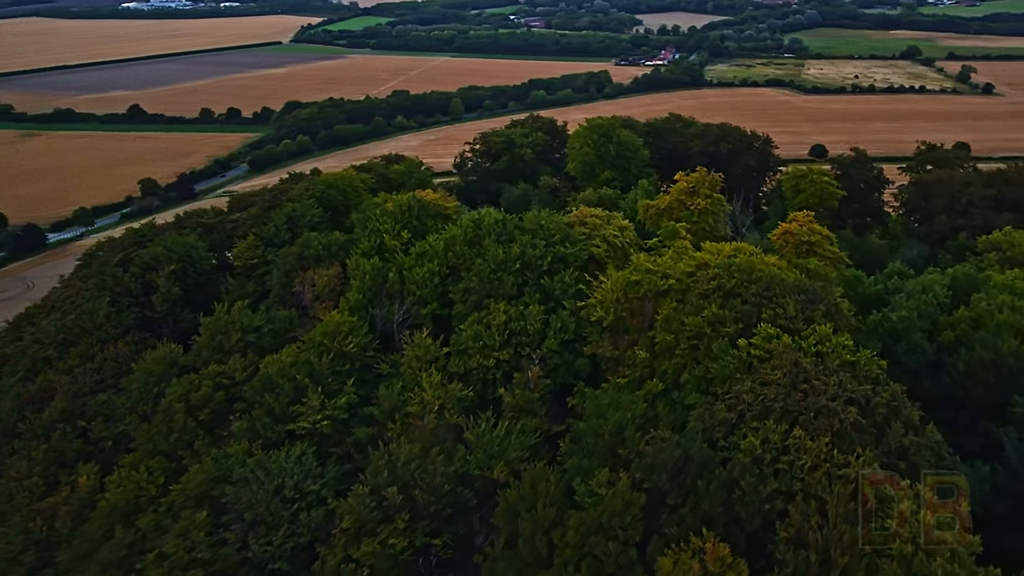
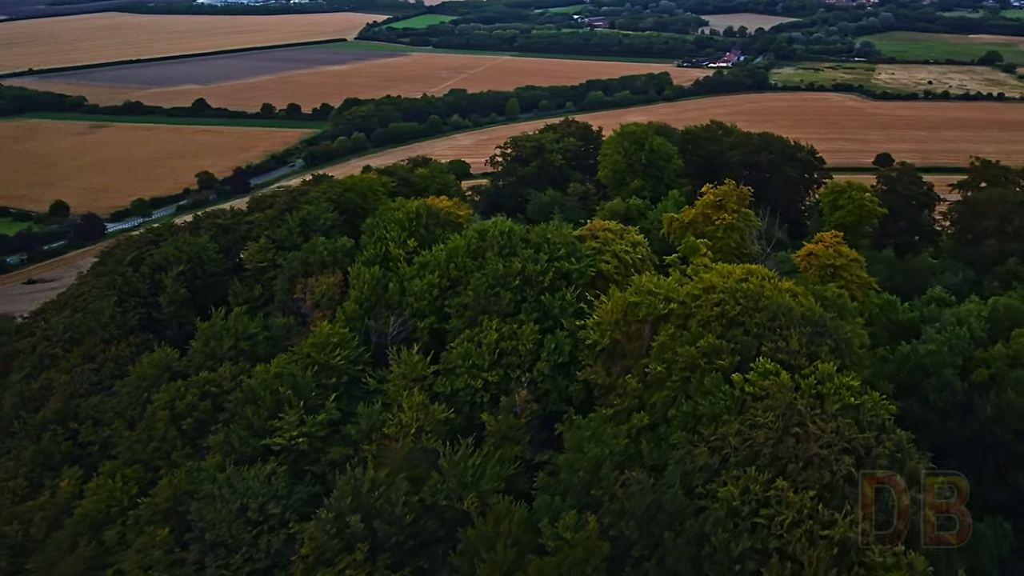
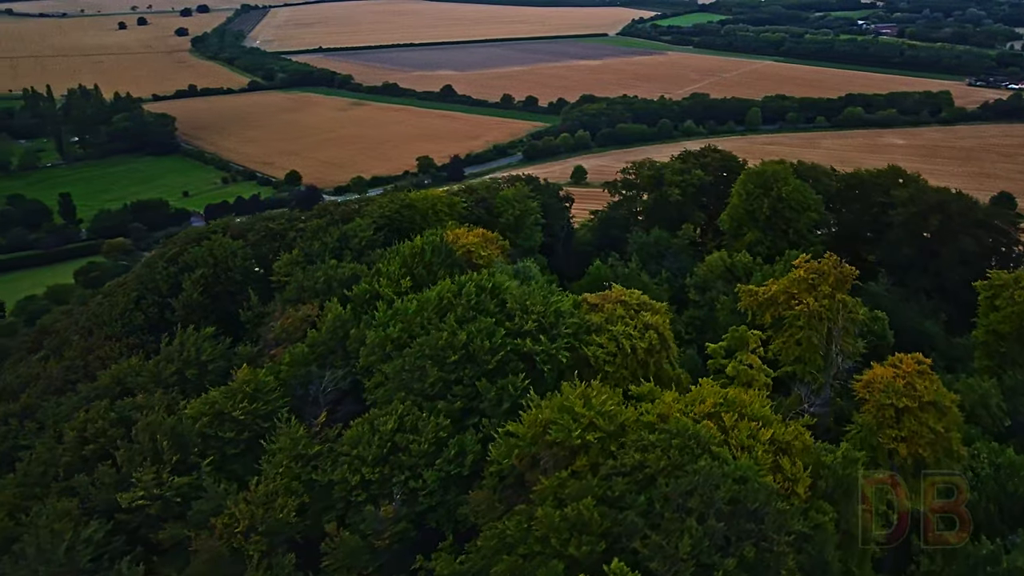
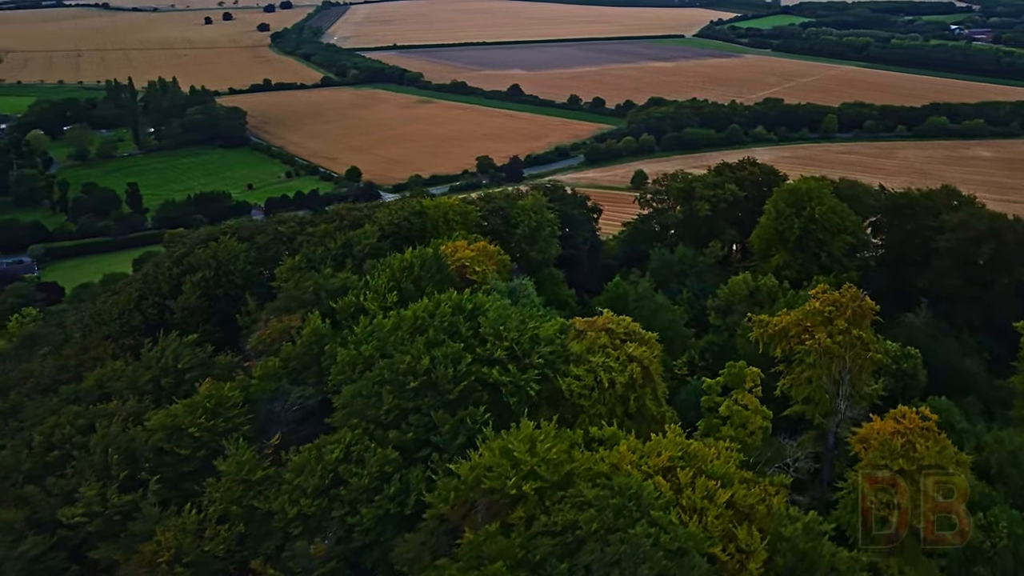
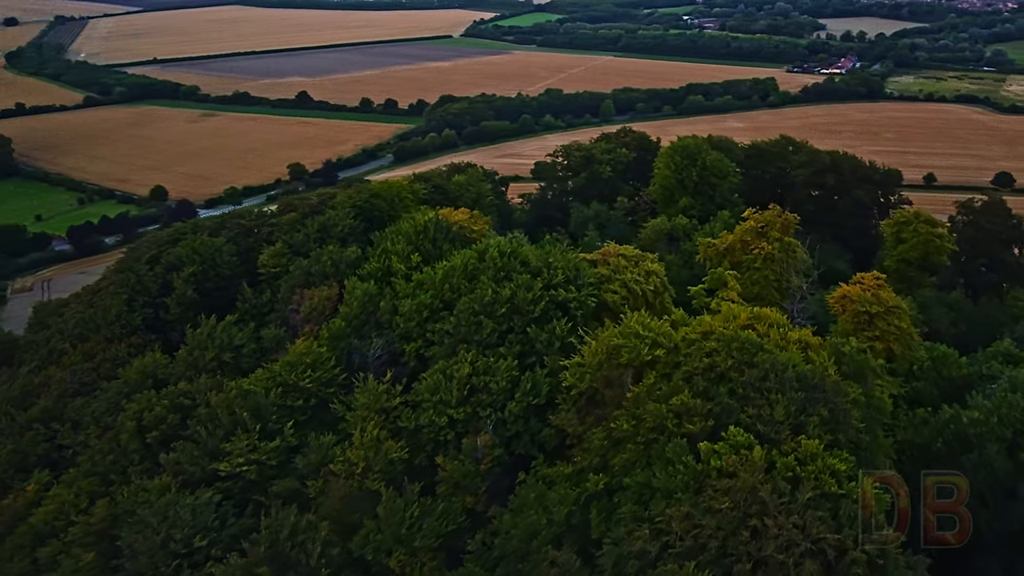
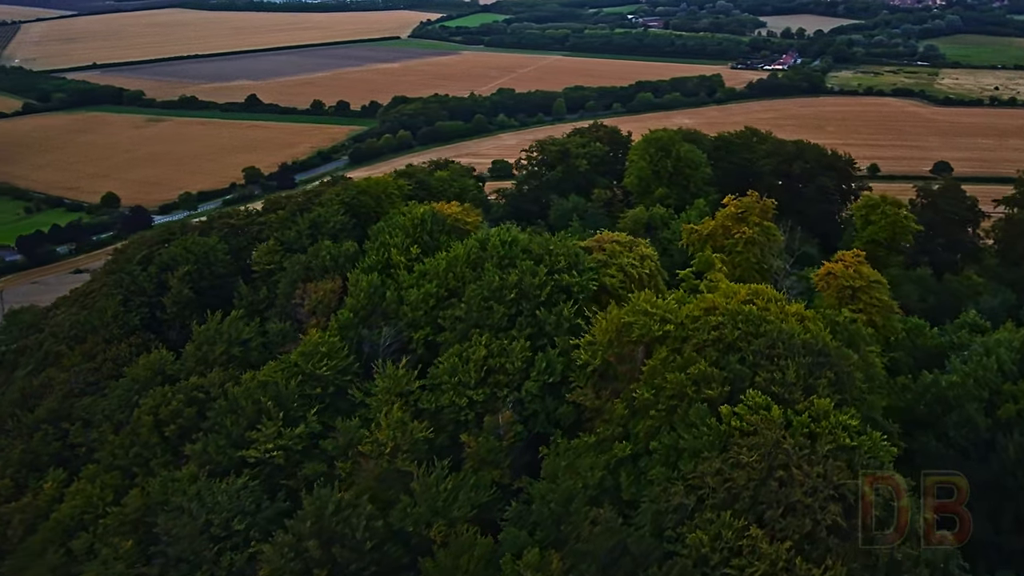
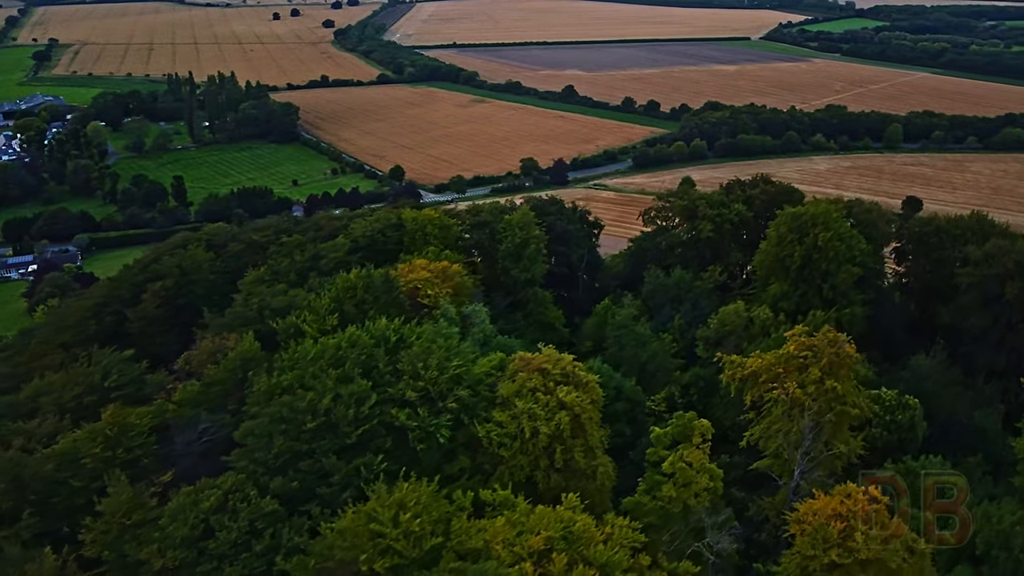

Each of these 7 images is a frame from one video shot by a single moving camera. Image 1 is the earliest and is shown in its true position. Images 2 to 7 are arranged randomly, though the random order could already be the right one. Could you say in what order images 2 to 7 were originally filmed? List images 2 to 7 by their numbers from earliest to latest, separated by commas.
2, 6, 5, 3, 4, 7
